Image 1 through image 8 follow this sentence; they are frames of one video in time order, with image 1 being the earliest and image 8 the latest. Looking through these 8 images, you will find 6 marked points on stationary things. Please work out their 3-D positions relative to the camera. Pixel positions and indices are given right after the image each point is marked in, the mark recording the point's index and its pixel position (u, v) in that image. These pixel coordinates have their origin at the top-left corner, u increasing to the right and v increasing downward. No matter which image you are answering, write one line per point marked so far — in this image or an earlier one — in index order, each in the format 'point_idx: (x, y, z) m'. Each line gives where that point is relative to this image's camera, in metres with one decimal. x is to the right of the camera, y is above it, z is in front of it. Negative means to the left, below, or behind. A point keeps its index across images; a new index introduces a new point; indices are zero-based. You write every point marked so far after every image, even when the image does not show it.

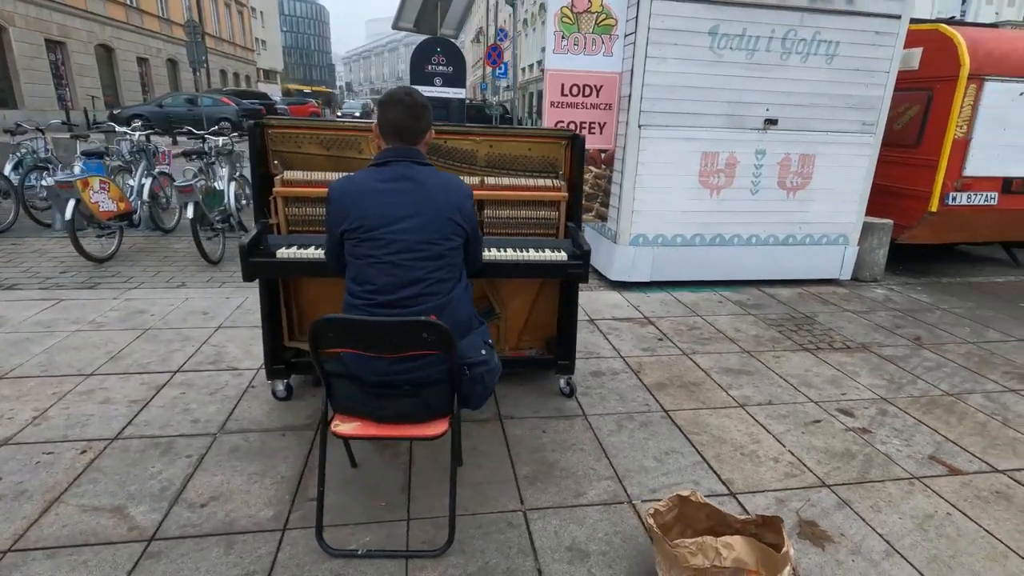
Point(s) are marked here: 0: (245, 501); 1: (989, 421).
0: (-1.1, -0.9, +2.2) m
1: (+2.8, -0.8, +3.1) m
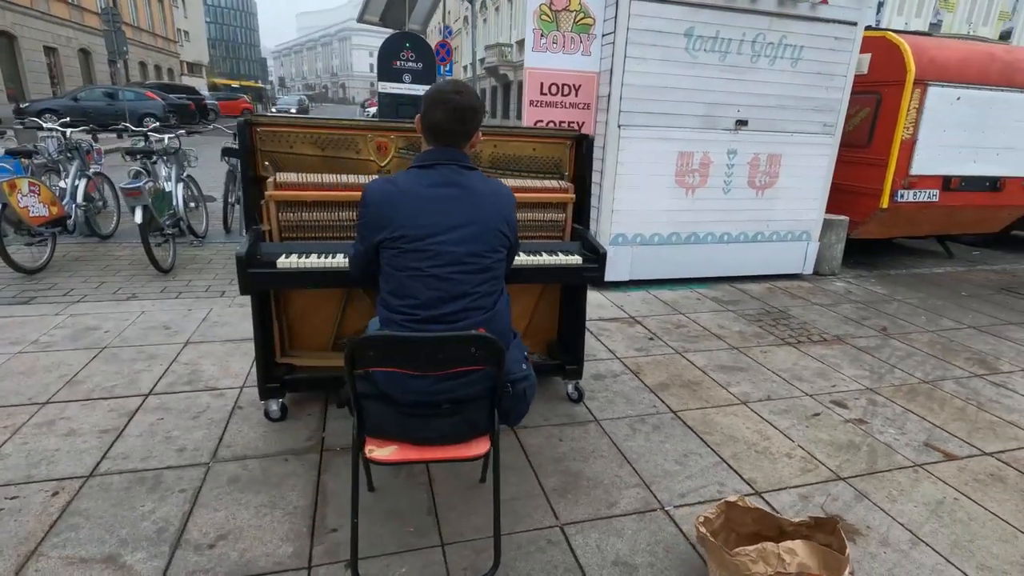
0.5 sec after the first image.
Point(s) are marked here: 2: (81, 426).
0: (-1.0, -1.0, +2.0) m
1: (+2.8, -0.7, +3.3) m
2: (-2.1, -0.7, +2.7) m
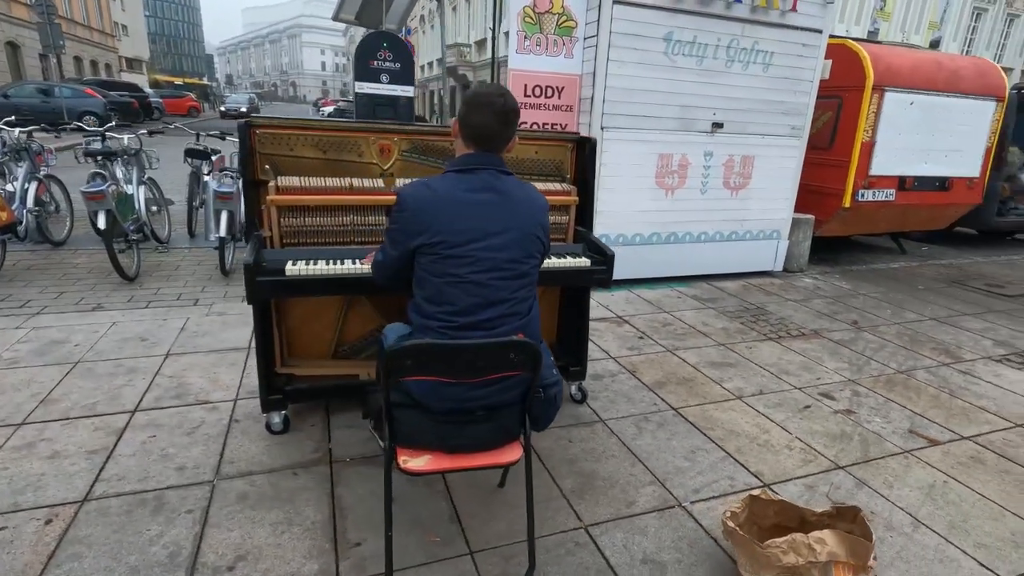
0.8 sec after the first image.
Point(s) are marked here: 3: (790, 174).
0: (-0.9, -1.0, +2.0) m
1: (+2.8, -0.7, +3.5) m
2: (-2.1, -0.7, +2.5) m
3: (+2.9, +1.2, +5.7) m
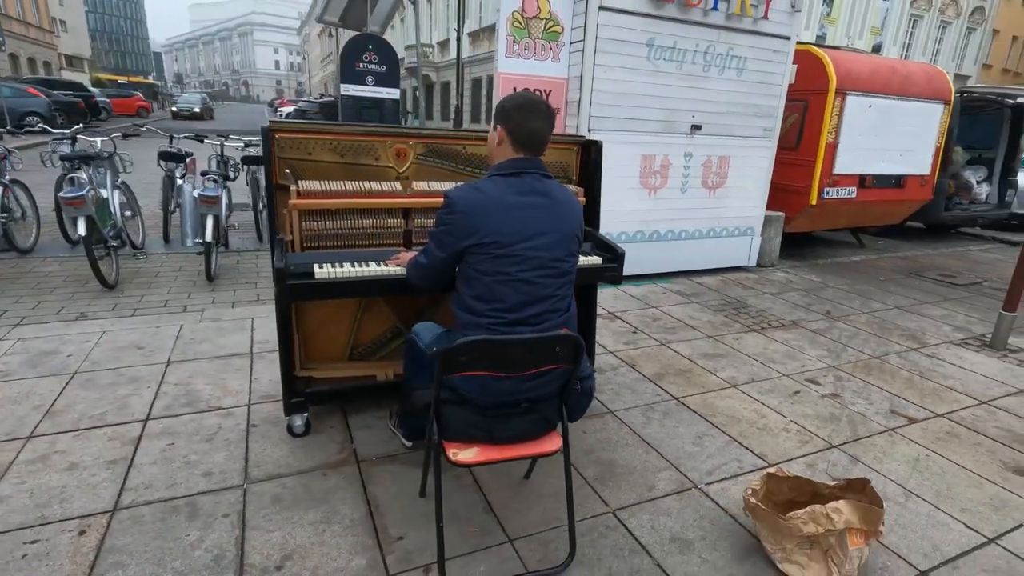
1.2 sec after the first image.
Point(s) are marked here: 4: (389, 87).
0: (-0.7, -1.0, +2.0) m
1: (+2.8, -0.6, +3.8) m
2: (-2.0, -0.8, +2.4) m
3: (+2.8, +1.3, +5.9) m
4: (-1.2, +2.0, +5.4) m
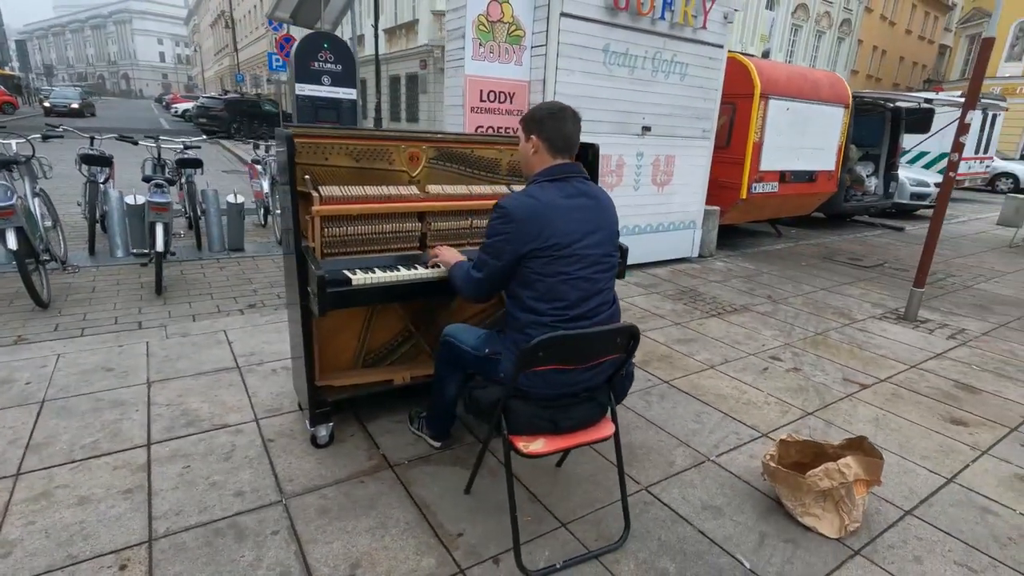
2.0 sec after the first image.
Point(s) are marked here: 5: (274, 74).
0: (-0.5, -1.0, +2.0) m
1: (+2.8, -0.5, +4.3) m
2: (-1.8, -0.9, +2.3) m
3: (+2.3, +1.4, +6.4) m
4: (-1.6, +2.0, +5.3) m
5: (-8.6, +7.7, +19.2) m
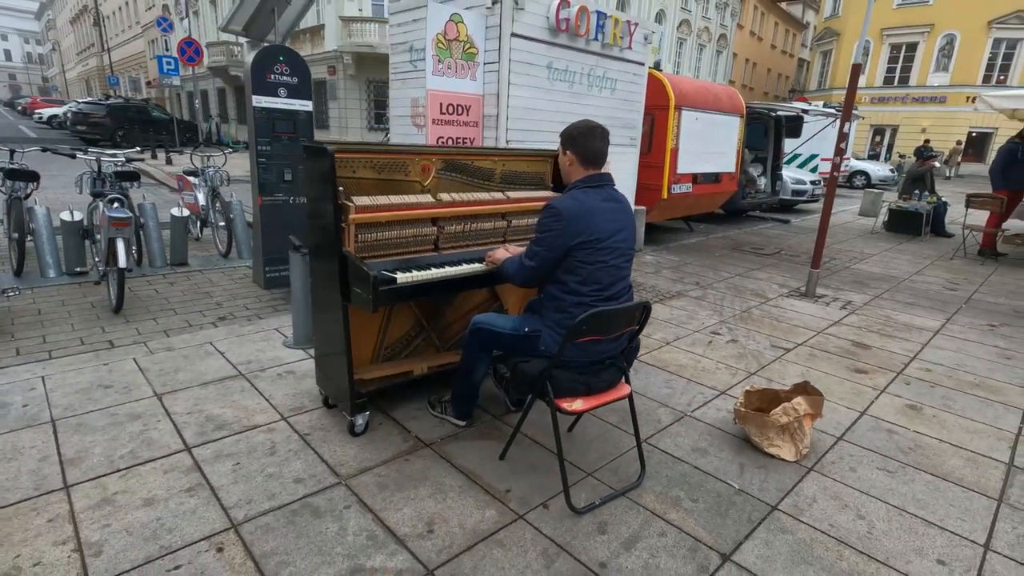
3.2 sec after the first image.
0: (-0.2, -1.0, +2.3) m
1: (+2.5, -0.3, +5.2) m
2: (-1.6, -0.9, +2.4) m
3: (+1.6, +1.5, +7.2) m
4: (-2.1, +1.9, +5.4) m
5: (-11.6, +7.1, +18.0) m
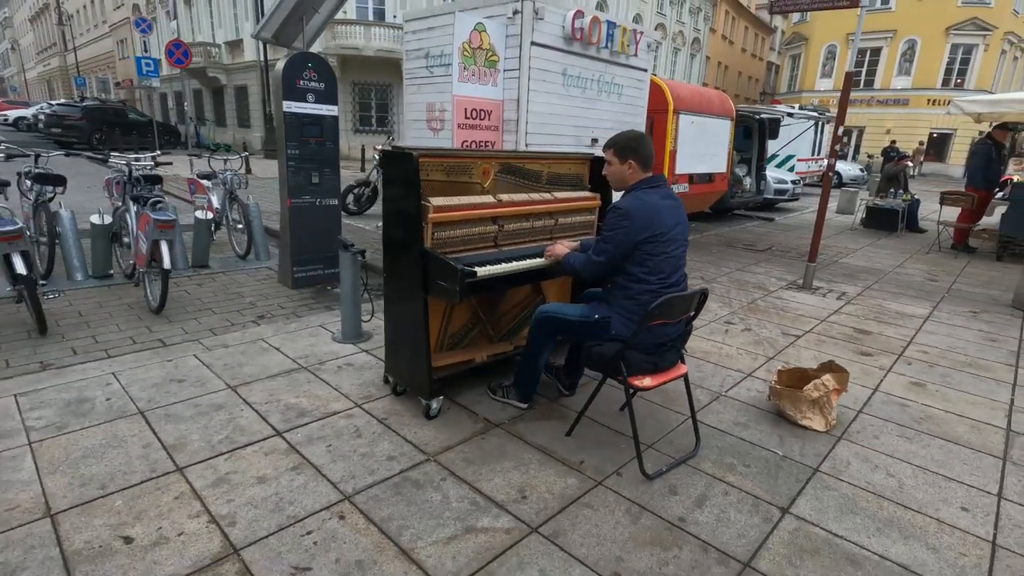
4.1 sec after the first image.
0: (+0.2, -0.9, +2.6) m
1: (+2.8, -0.2, +5.6) m
2: (-1.2, -0.9, +2.6) m
3: (+1.7, +1.6, +7.5) m
4: (-1.9, +1.9, +5.6) m
5: (-12.1, +6.9, +17.7) m
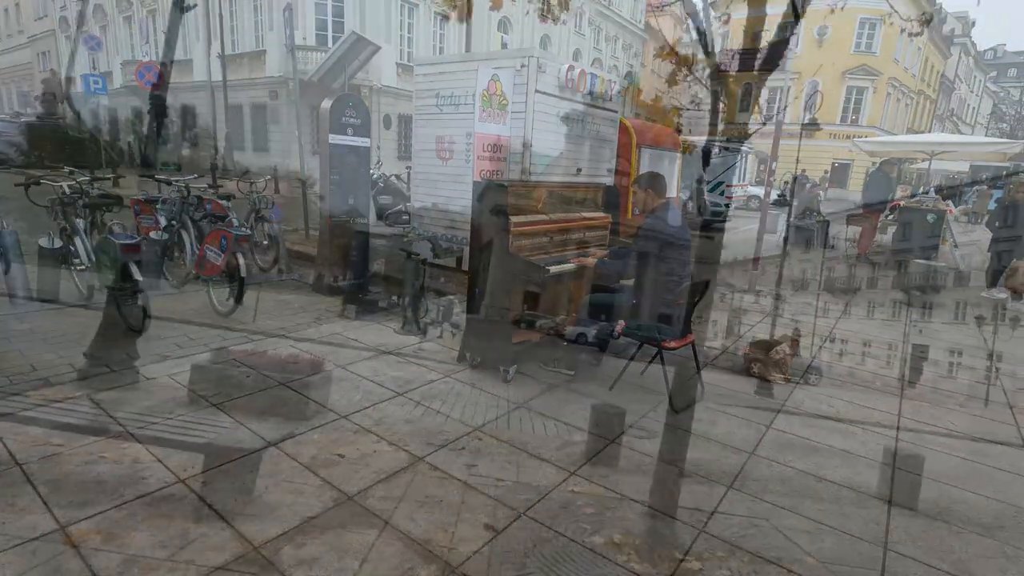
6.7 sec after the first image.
0: (+0.7, -0.9, +3.7) m
1: (+2.9, -0.3, +6.9) m
2: (-0.7, -0.8, +3.5) m
3: (+1.6, +1.5, +8.8) m
4: (-1.8, +1.8, +6.5) m
5: (-13.4, +6.2, +17.5) m
